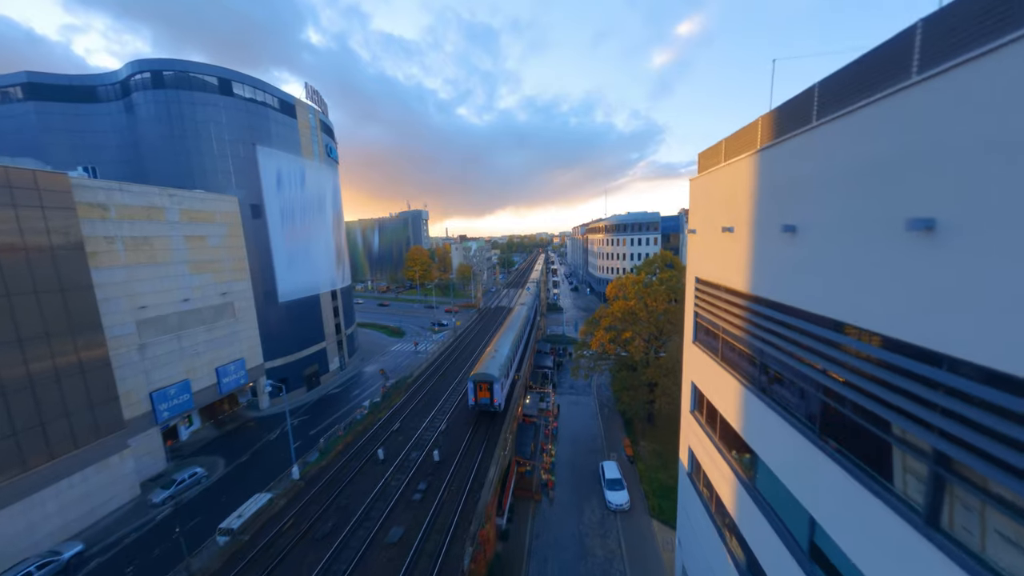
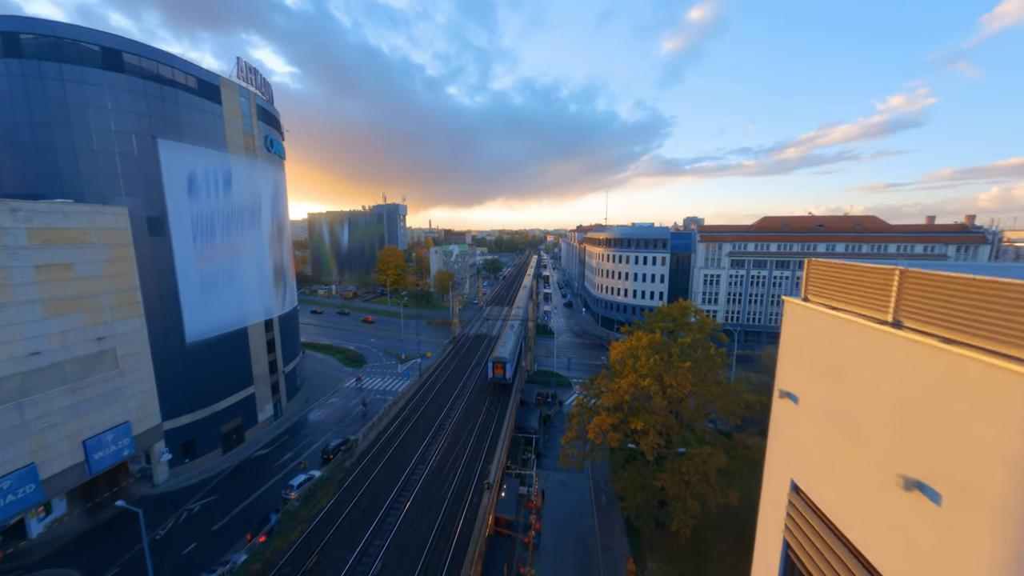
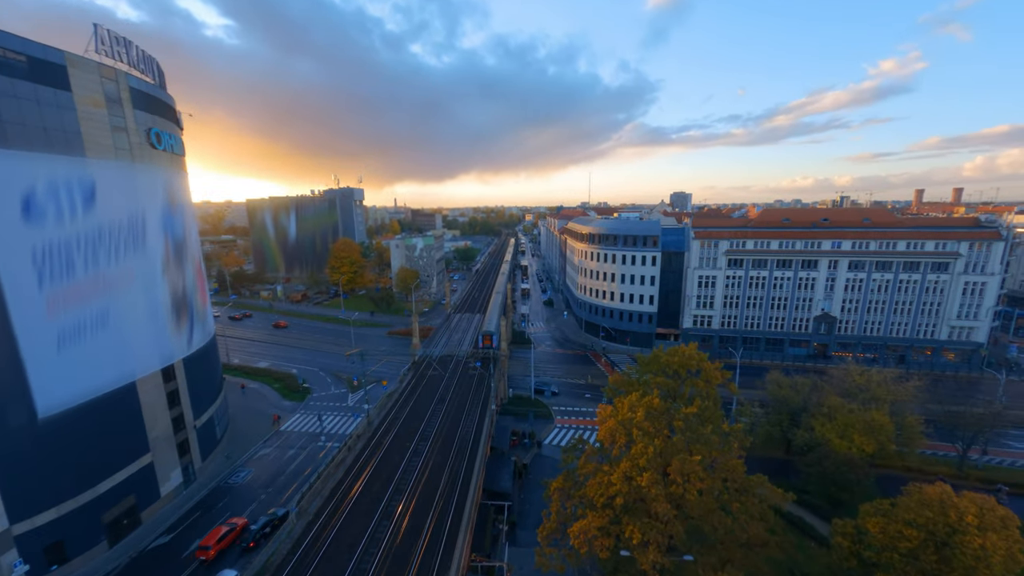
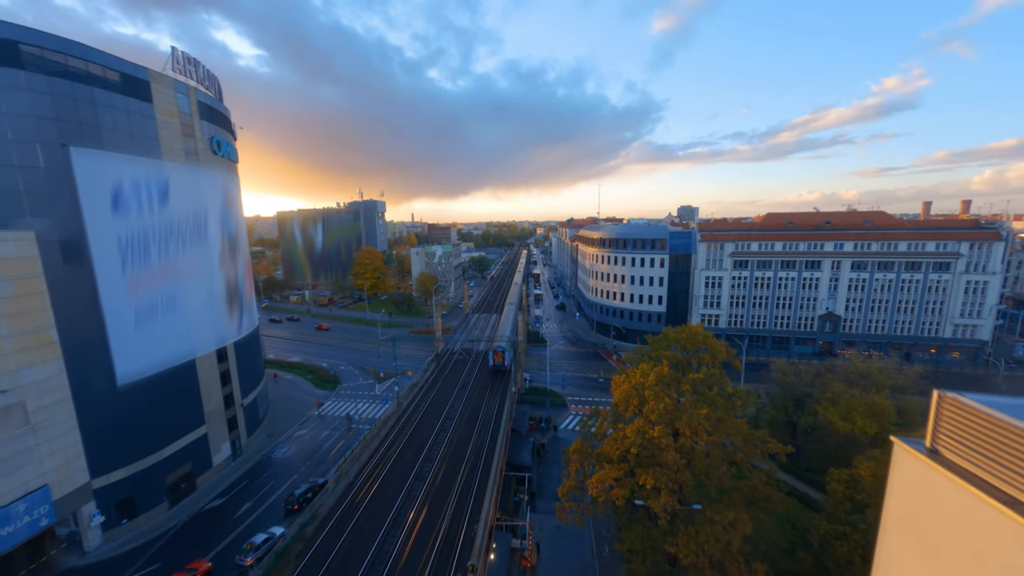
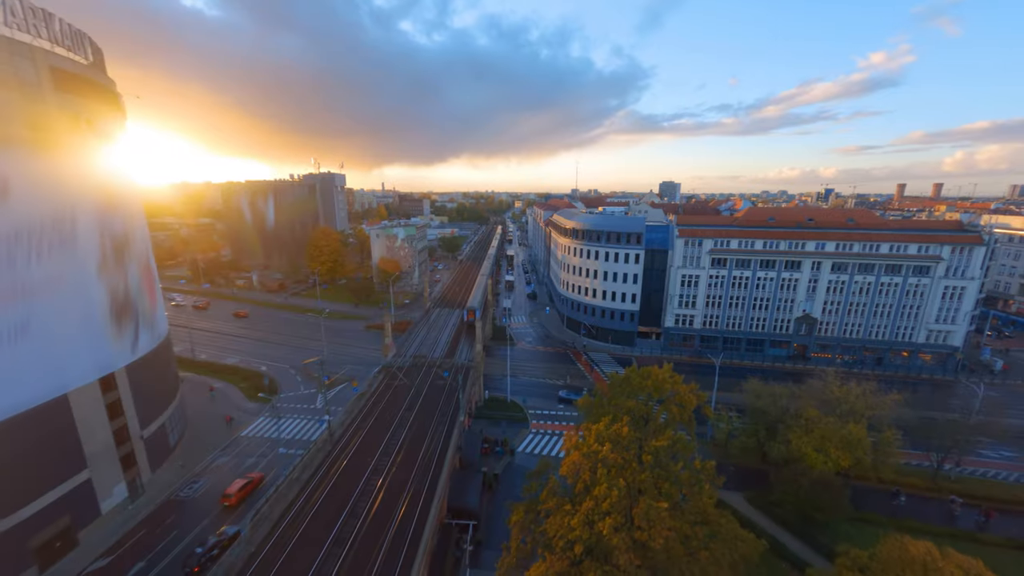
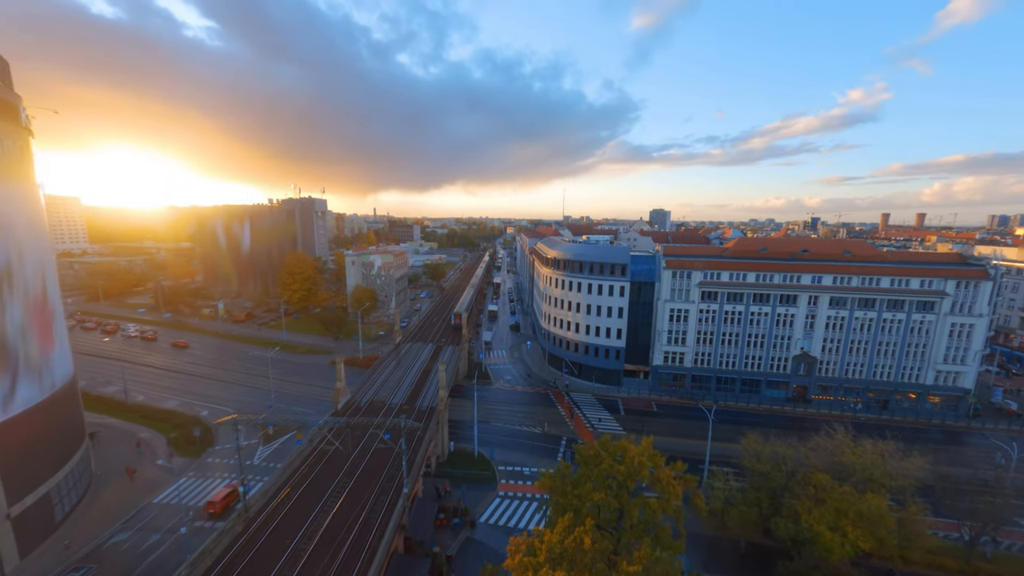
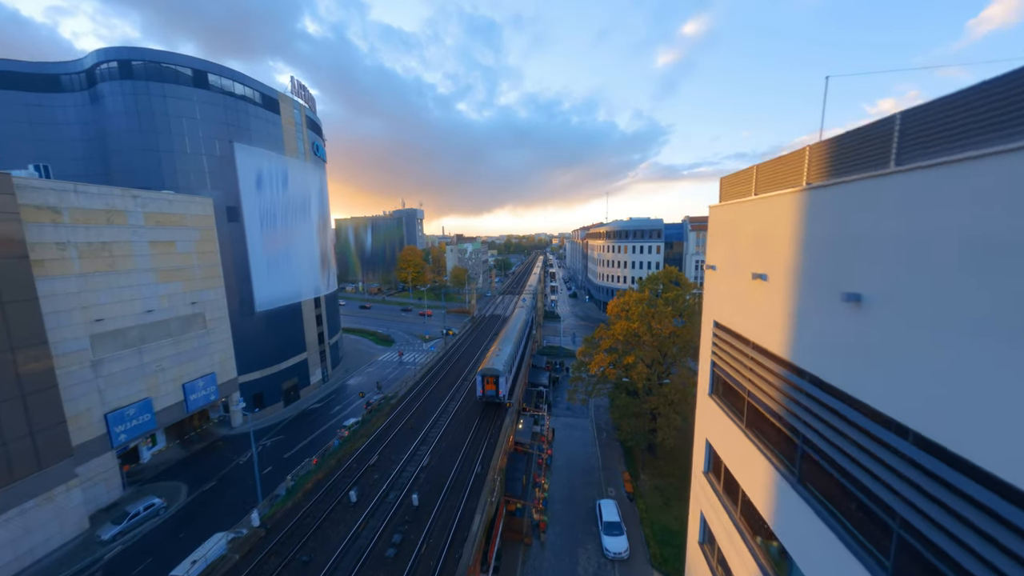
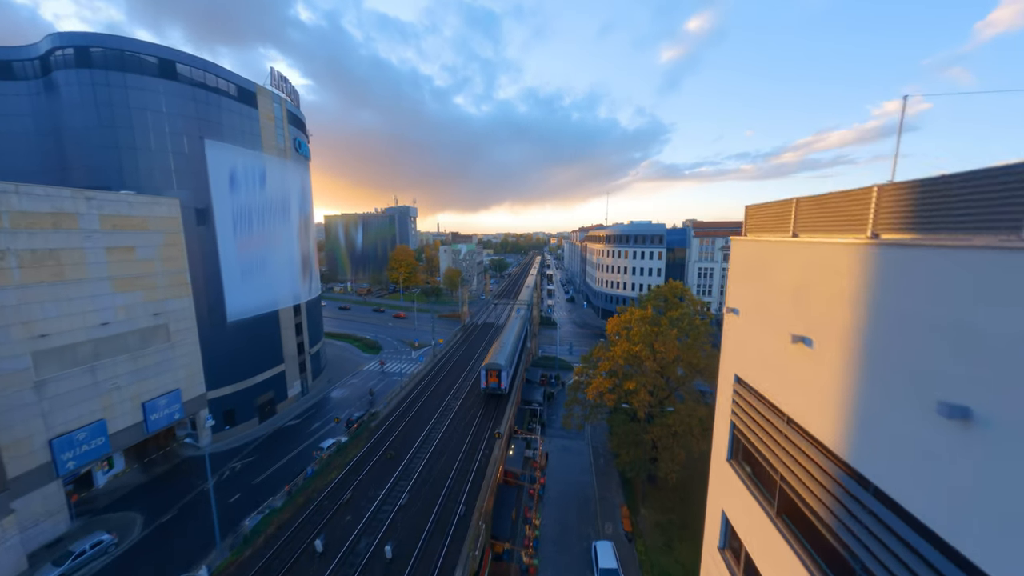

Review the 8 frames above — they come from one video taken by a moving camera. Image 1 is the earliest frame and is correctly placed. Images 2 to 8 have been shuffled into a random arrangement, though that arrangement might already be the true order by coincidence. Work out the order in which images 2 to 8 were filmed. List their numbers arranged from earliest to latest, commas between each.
7, 8, 2, 4, 3, 5, 6
